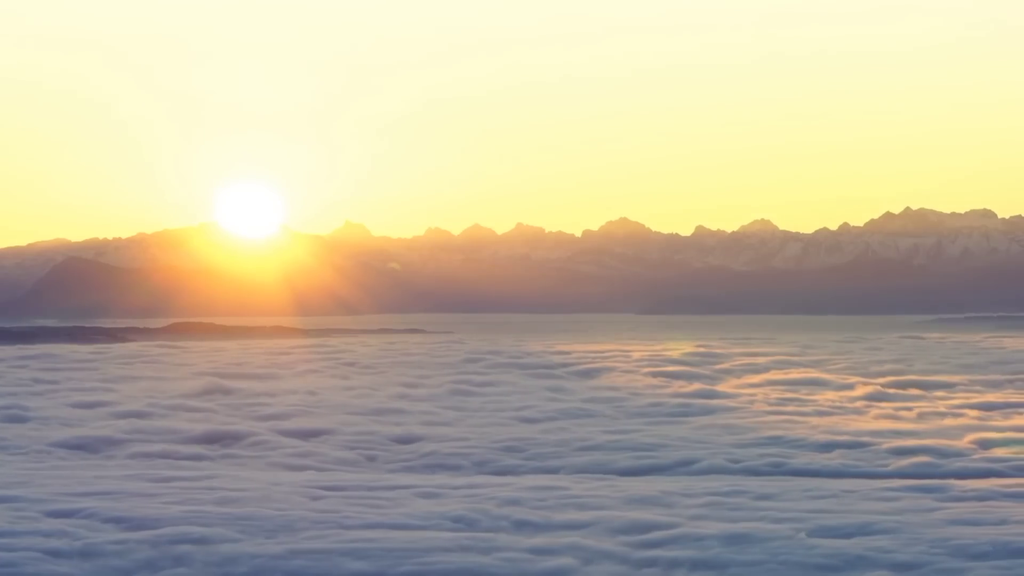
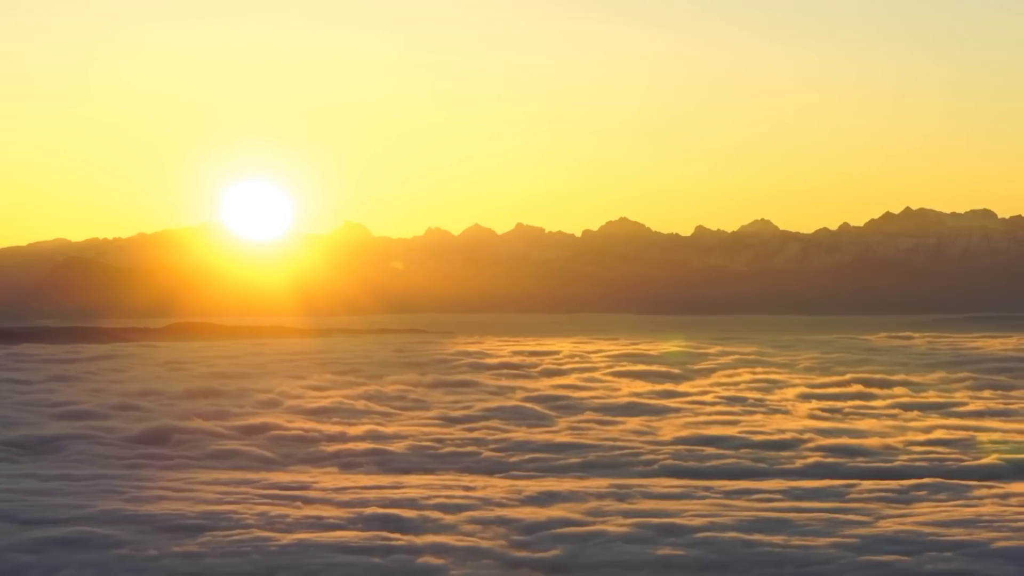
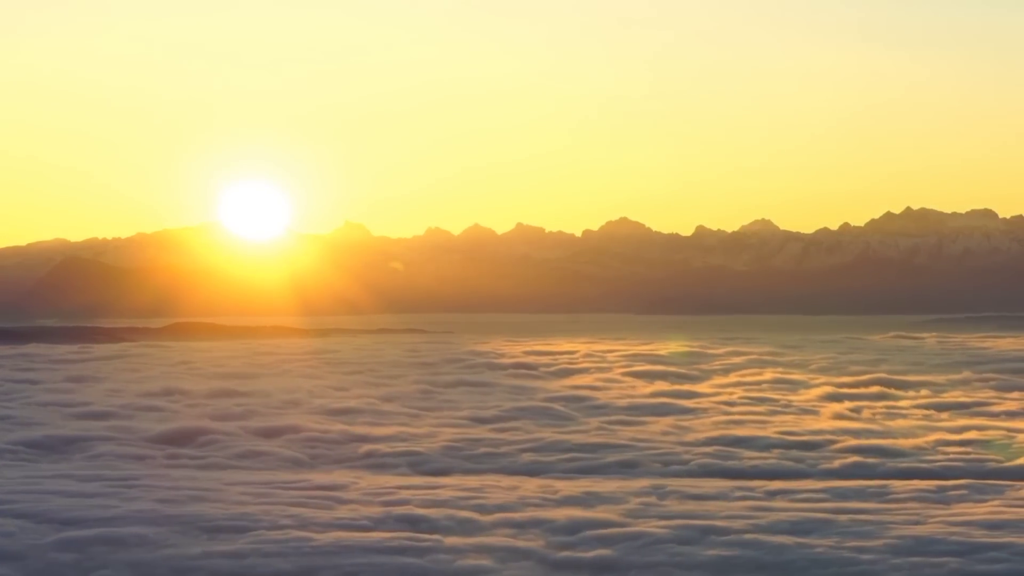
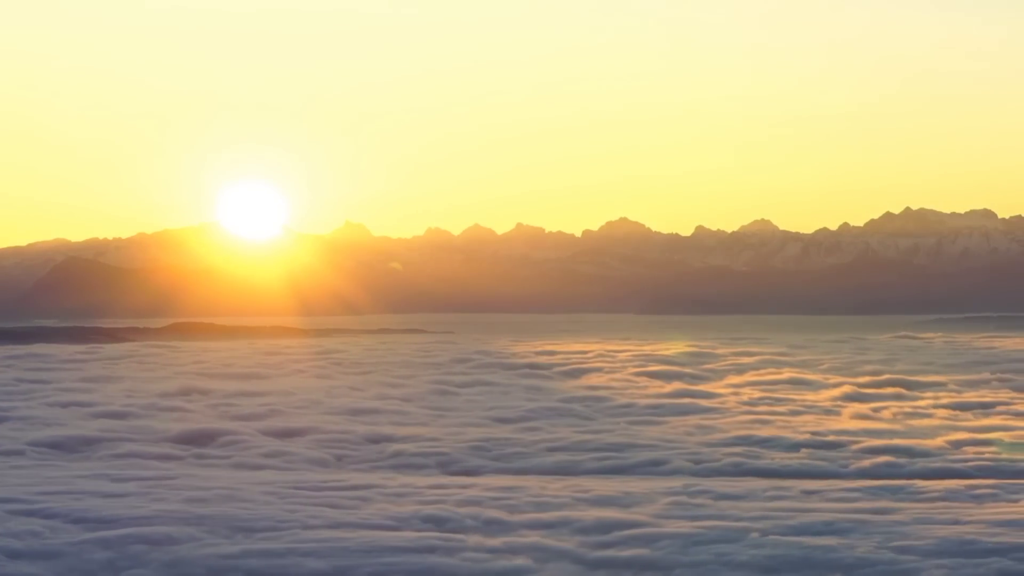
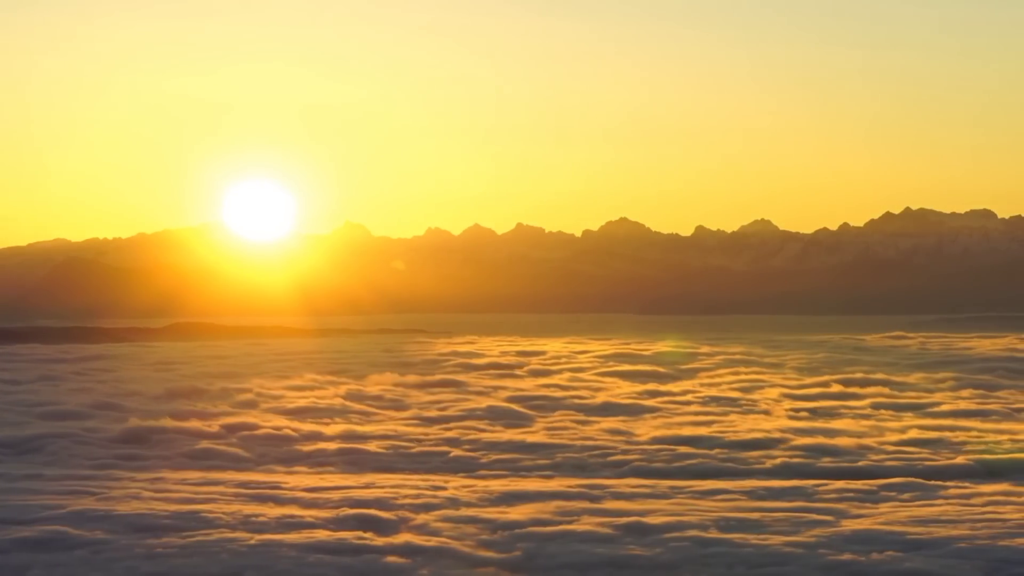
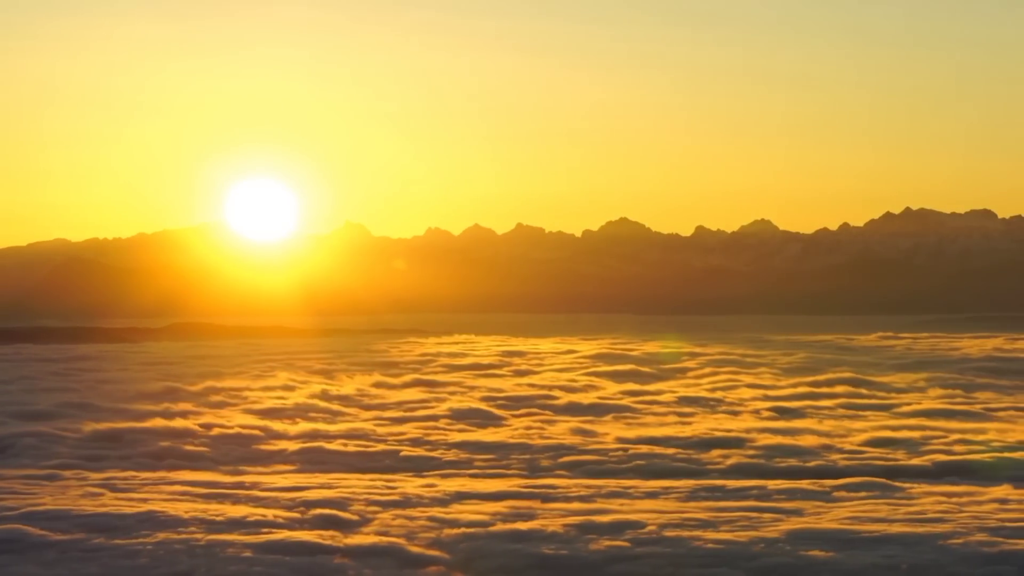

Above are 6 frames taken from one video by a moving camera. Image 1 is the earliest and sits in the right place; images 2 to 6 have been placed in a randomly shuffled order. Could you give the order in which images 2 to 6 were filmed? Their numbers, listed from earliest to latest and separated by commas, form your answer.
4, 3, 2, 5, 6
